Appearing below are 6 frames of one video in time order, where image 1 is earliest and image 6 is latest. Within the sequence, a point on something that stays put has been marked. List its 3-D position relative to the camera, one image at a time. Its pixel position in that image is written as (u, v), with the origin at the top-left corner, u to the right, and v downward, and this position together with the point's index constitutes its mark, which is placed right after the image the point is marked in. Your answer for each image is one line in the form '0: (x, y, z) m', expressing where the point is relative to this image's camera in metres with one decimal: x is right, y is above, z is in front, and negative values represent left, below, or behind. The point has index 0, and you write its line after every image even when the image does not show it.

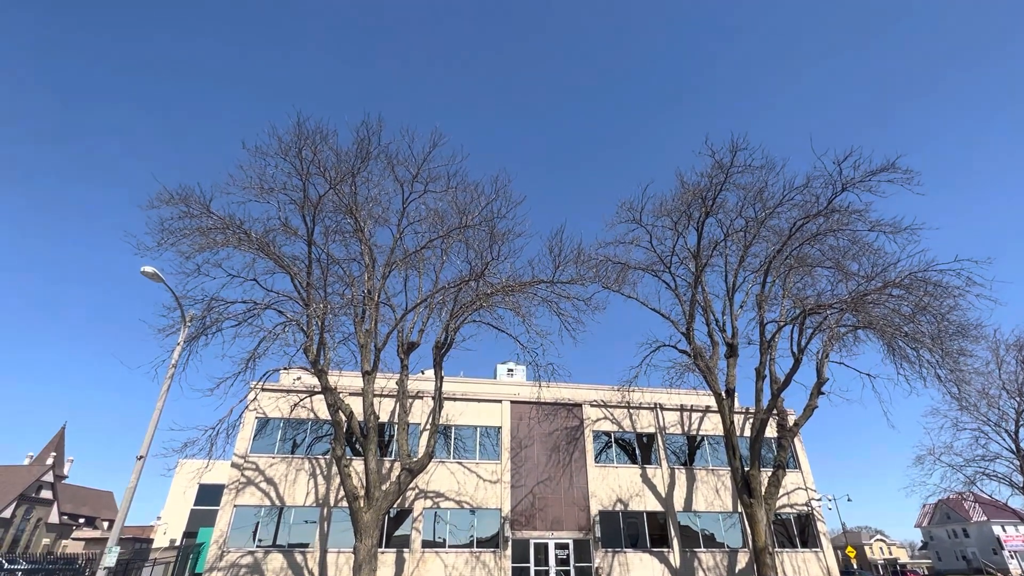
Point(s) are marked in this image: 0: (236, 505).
0: (-10.8, -8.5, +19.6) m
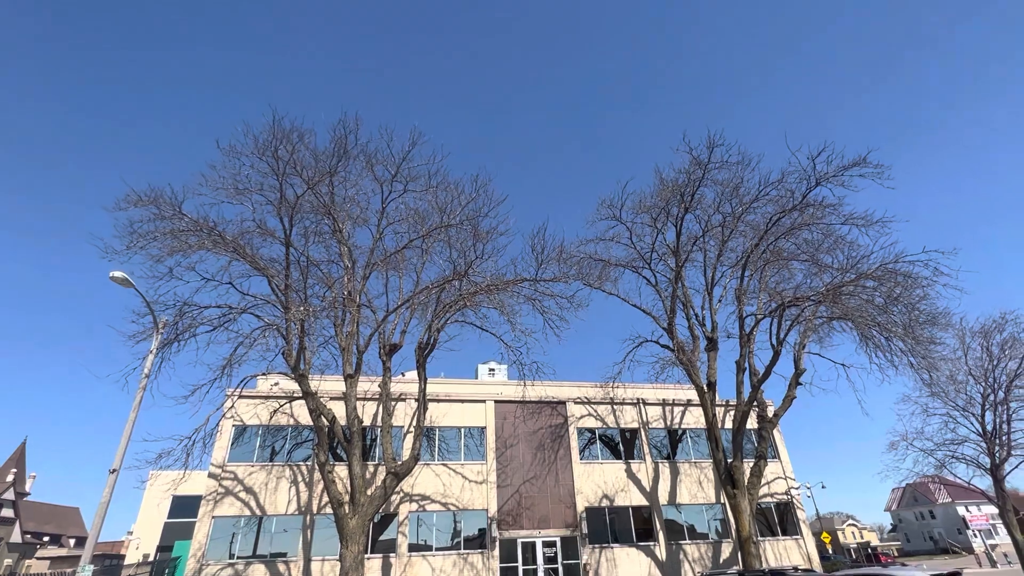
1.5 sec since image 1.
0: (-11.3, -8.6, +19.0) m
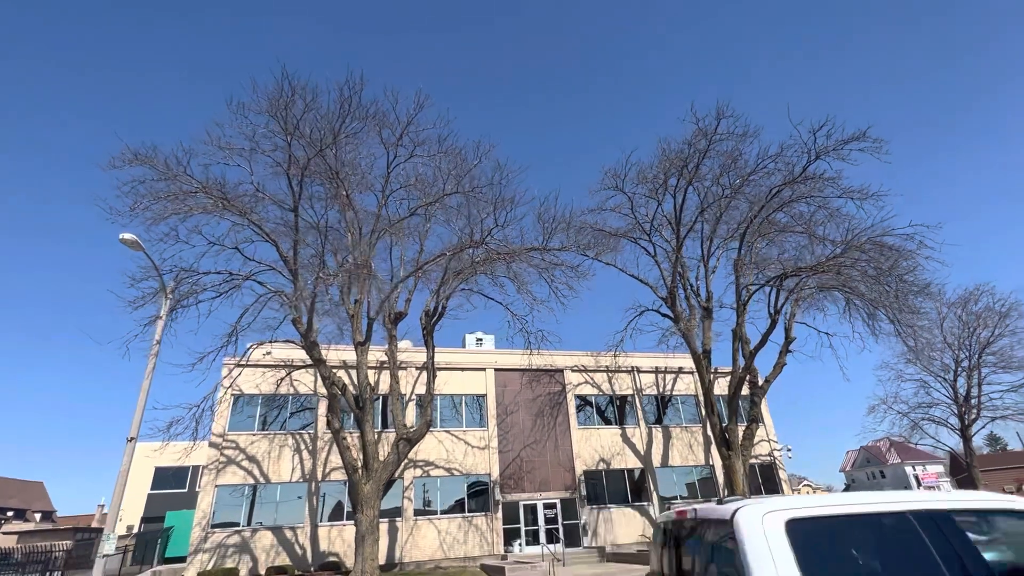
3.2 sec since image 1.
0: (-11.0, -7.4, +18.8) m
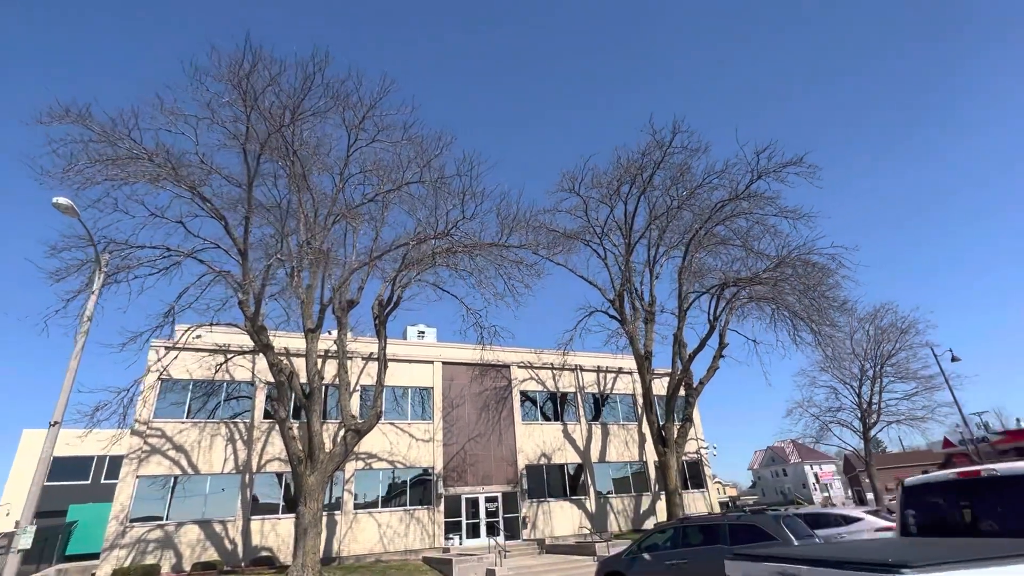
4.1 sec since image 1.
0: (-13.0, -6.5, +17.5) m
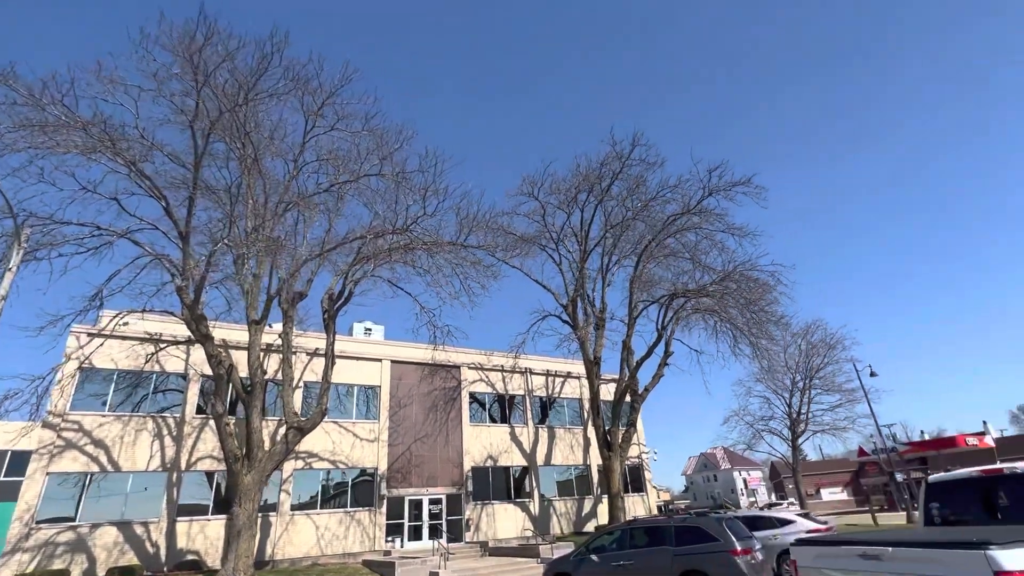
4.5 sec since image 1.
0: (-14.7, -5.9, +16.0) m
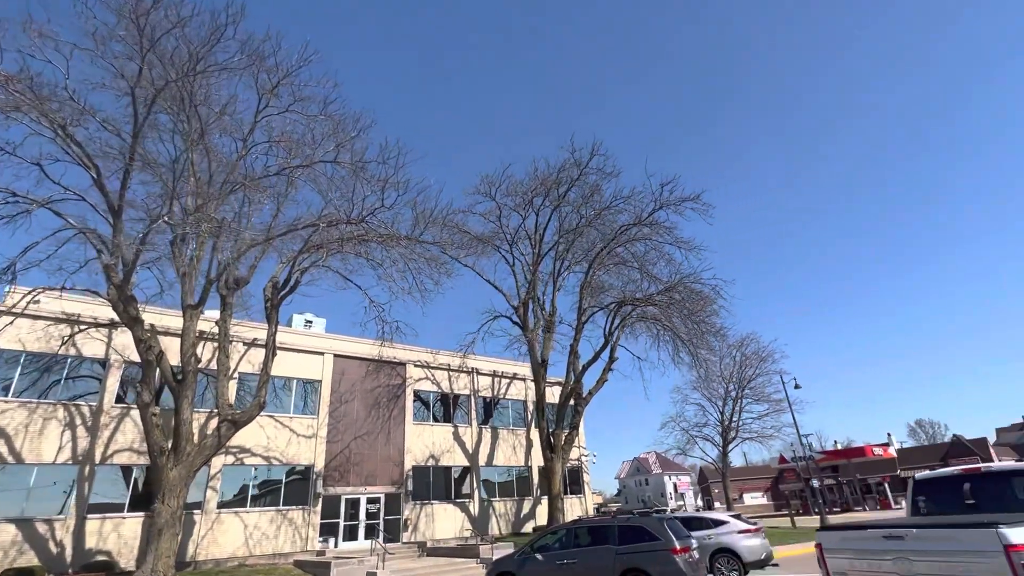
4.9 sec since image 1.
0: (-16.3, -5.0, +14.3) m
